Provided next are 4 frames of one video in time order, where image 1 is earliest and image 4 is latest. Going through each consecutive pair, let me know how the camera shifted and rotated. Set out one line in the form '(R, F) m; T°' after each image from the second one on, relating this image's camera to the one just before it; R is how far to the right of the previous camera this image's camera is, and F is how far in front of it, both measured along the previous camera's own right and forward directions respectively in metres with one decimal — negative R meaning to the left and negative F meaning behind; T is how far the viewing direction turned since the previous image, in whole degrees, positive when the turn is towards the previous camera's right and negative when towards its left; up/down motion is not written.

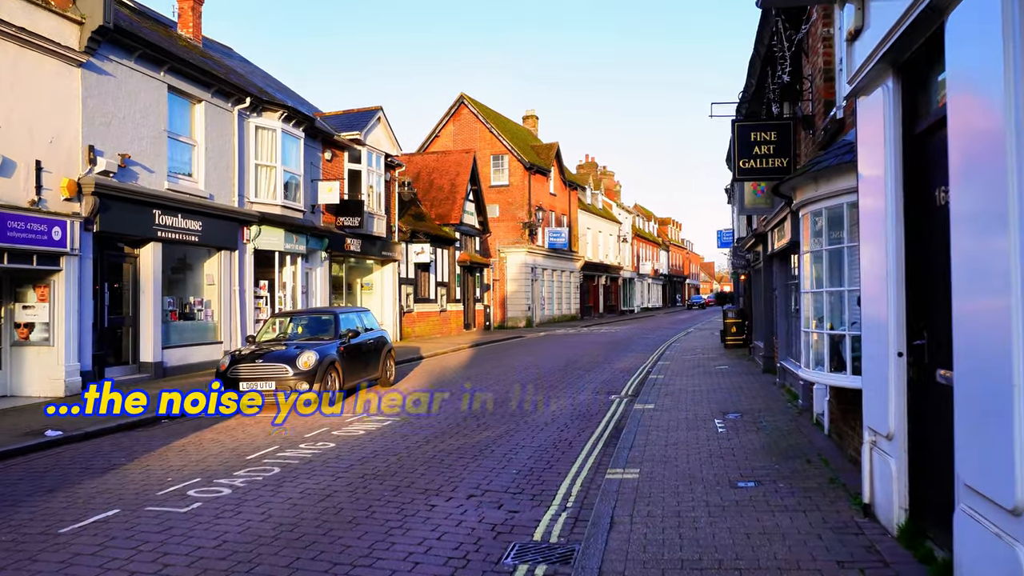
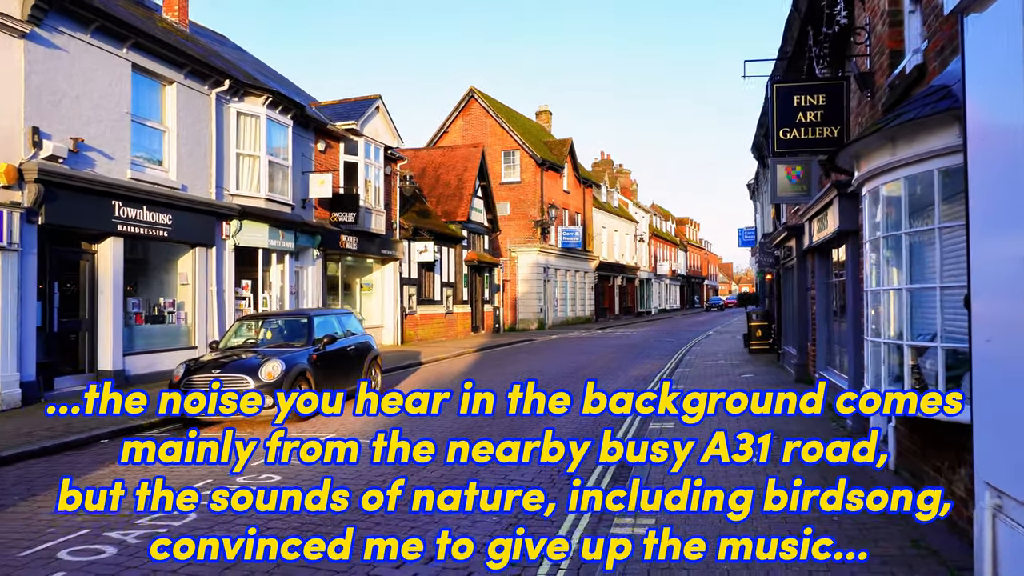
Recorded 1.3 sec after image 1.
(+0.3, +1.6) m; -1°
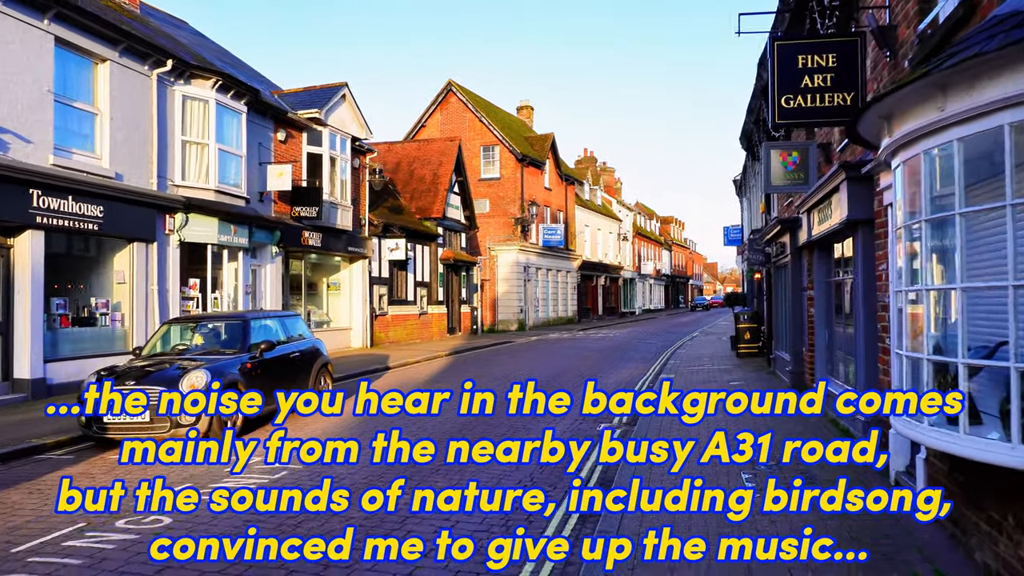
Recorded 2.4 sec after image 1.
(+0.3, +1.2) m; +1°
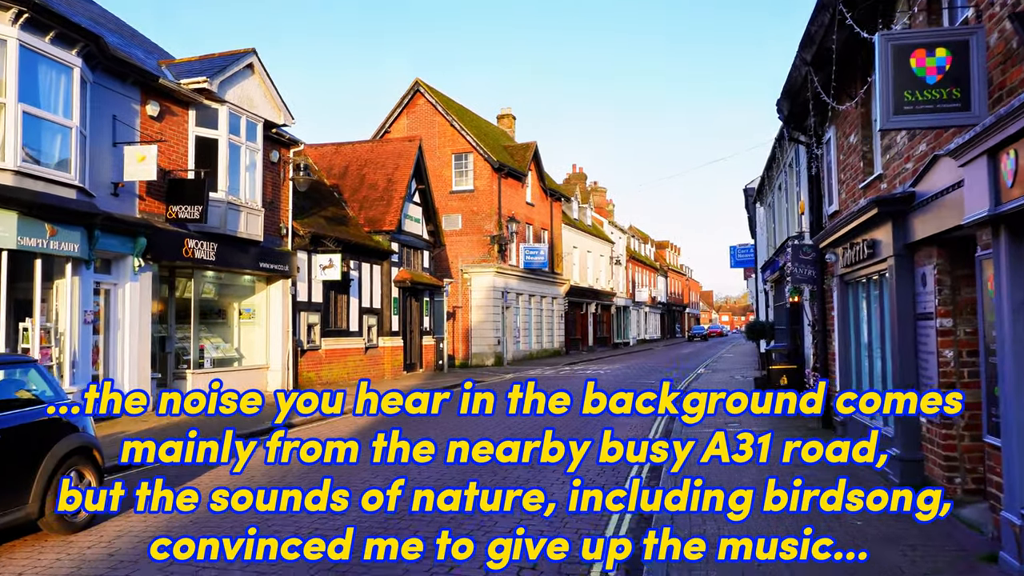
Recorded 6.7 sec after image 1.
(+0.7, +4.9) m; 0°
